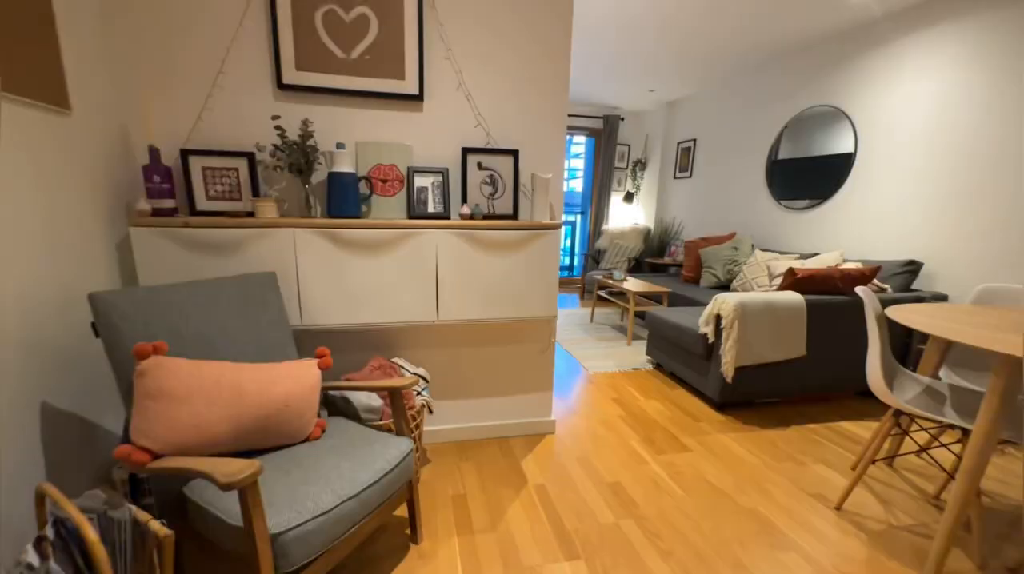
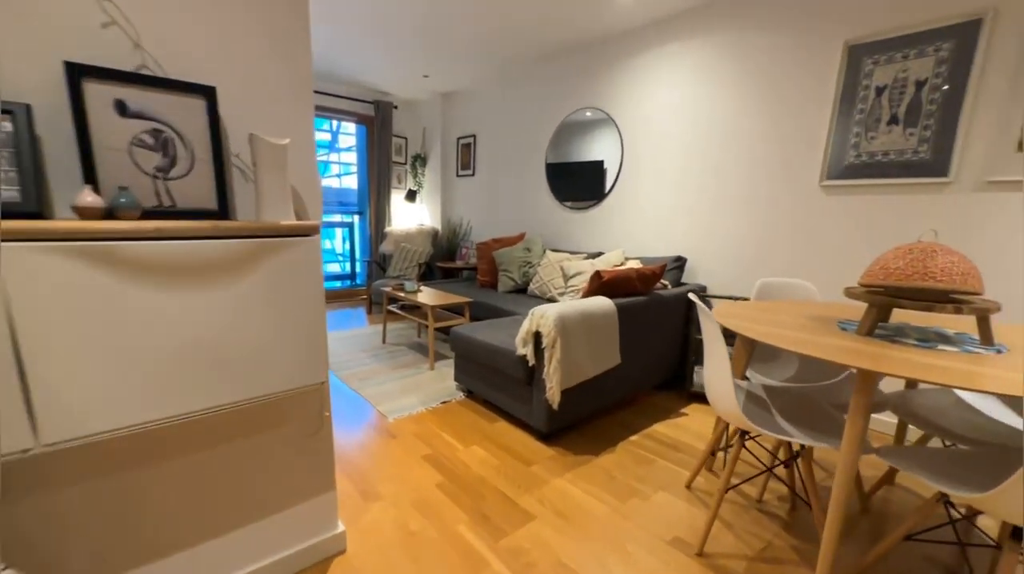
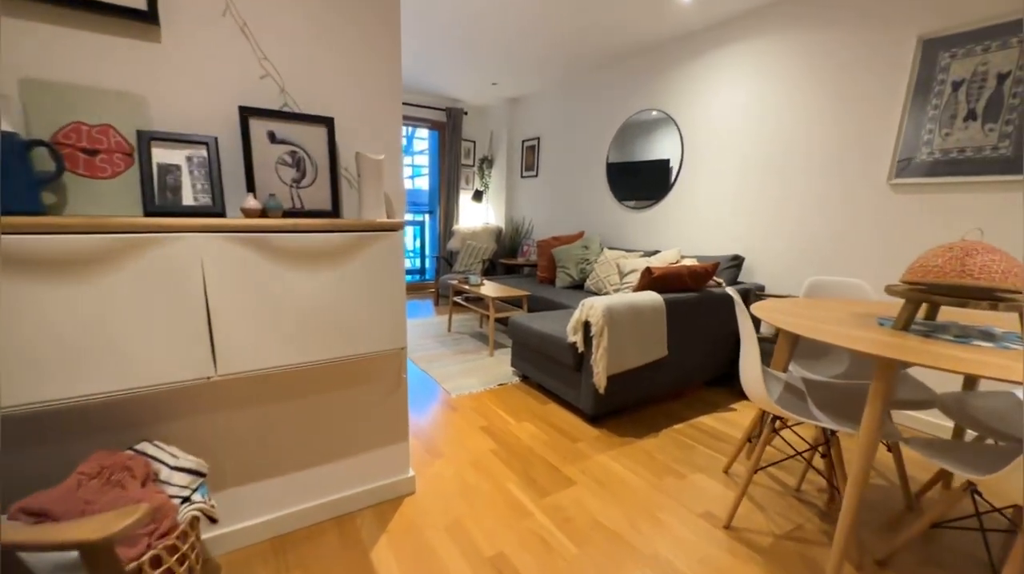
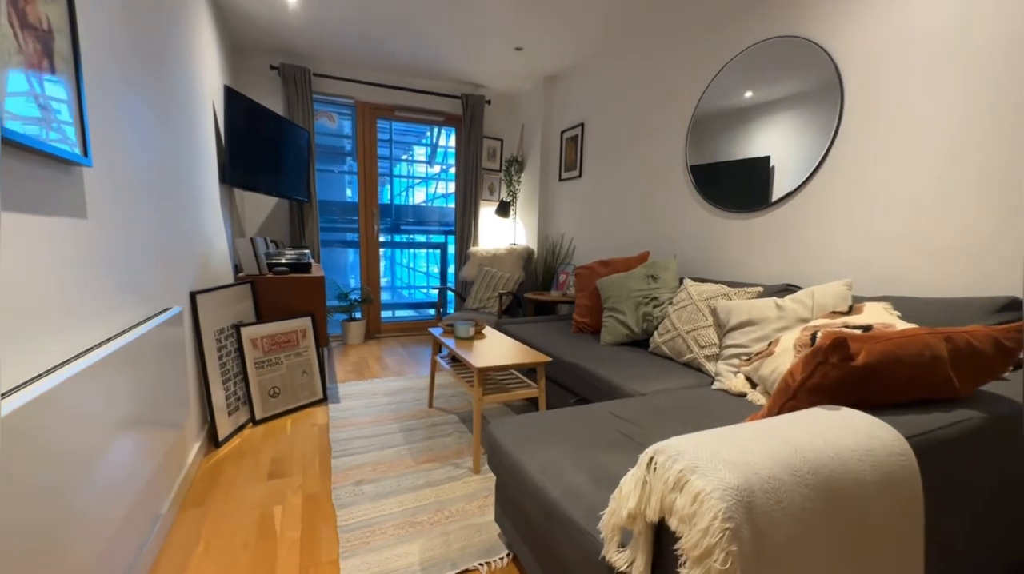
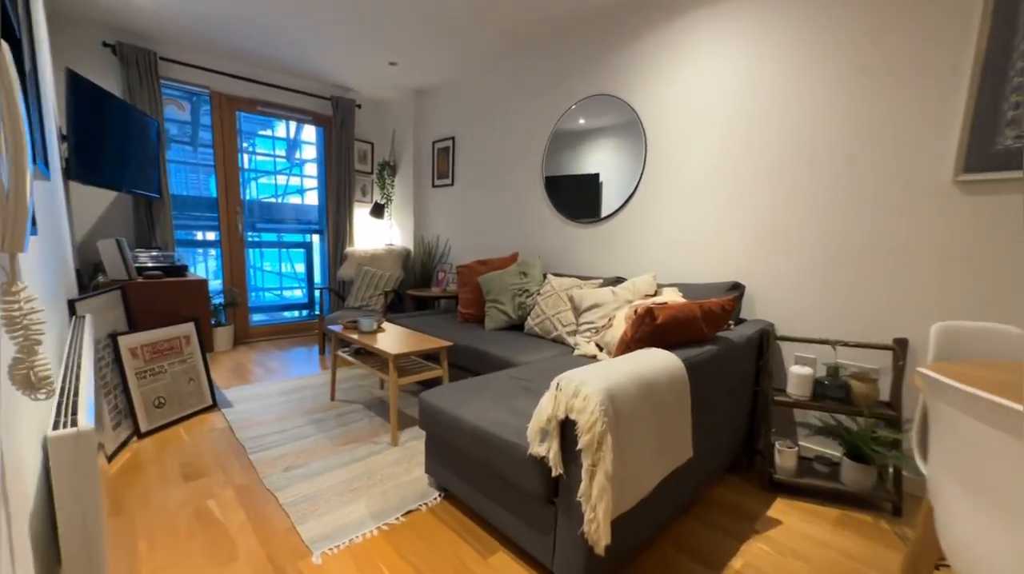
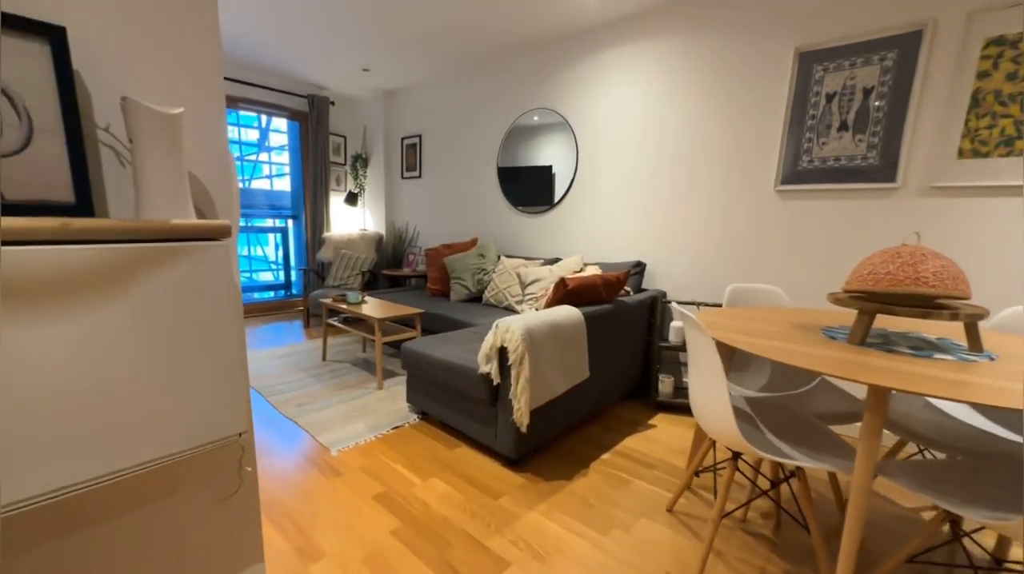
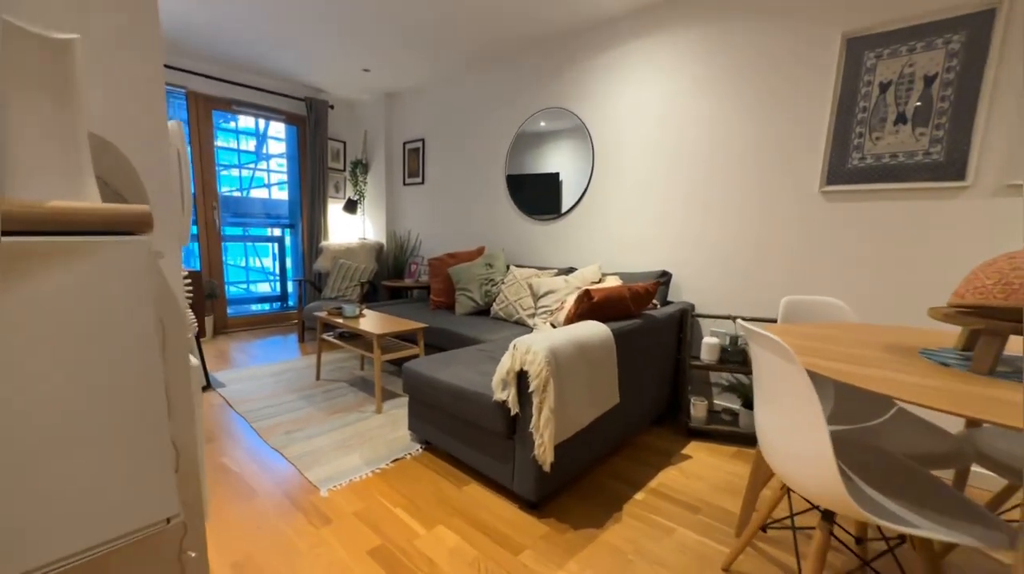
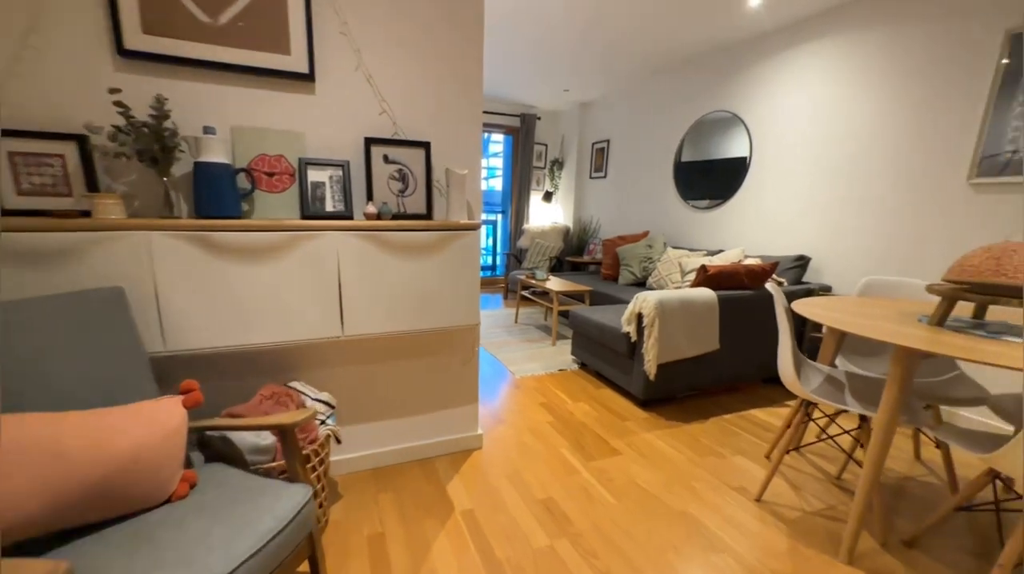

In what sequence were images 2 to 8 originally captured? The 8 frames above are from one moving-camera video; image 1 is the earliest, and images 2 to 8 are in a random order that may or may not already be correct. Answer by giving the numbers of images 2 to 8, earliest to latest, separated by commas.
8, 3, 2, 6, 7, 5, 4
